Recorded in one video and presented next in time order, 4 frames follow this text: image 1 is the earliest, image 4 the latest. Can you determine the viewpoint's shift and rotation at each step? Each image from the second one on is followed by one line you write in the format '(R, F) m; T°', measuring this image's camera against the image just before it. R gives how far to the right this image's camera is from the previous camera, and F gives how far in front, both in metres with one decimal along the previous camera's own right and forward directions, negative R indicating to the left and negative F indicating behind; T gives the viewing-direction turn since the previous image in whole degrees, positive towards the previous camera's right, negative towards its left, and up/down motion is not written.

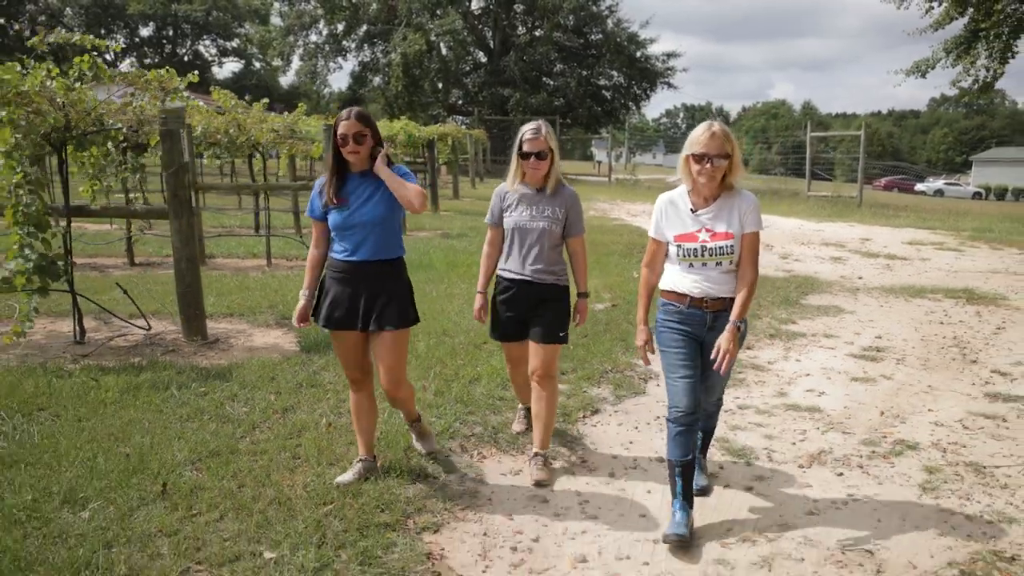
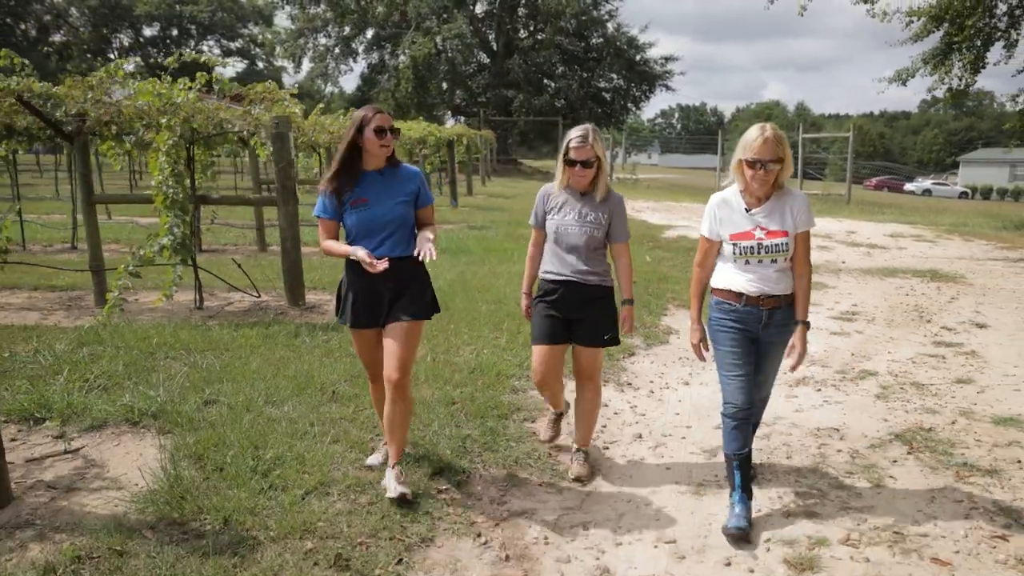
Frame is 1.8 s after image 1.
(-0.4, -1.4) m; 0°
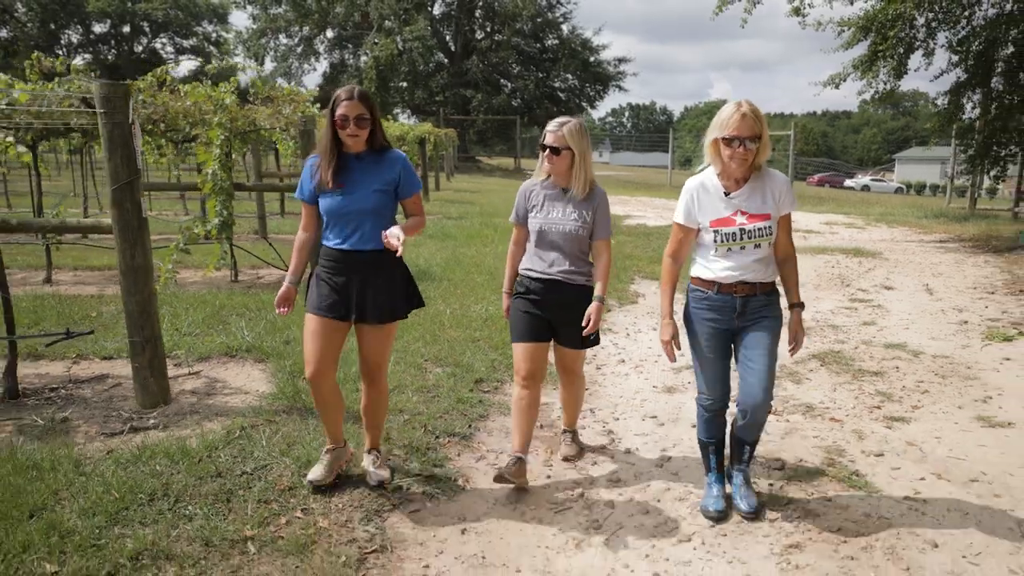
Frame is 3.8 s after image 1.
(-0.4, -1.3) m; +3°
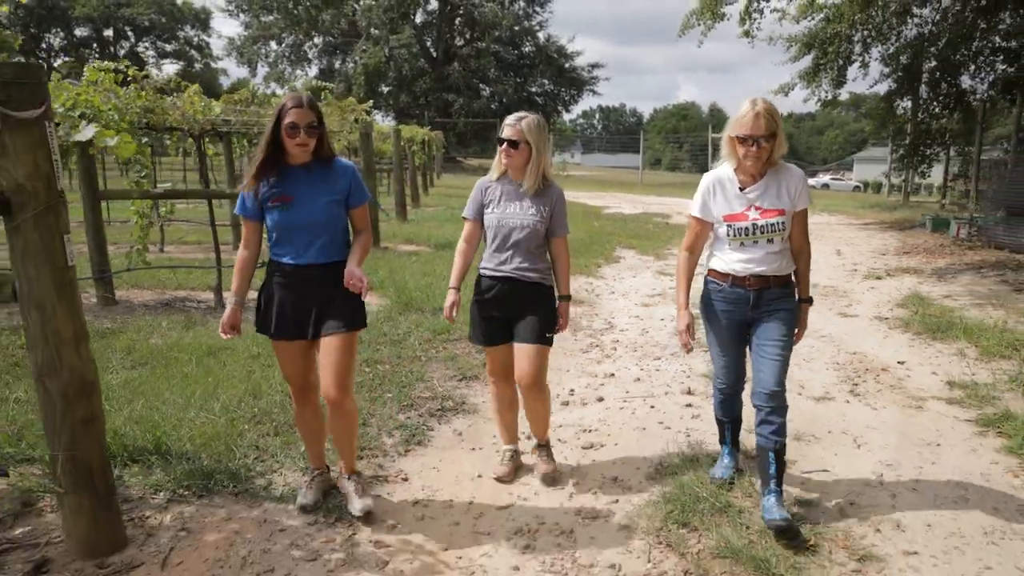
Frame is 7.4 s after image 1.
(-0.5, -2.6) m; +2°
